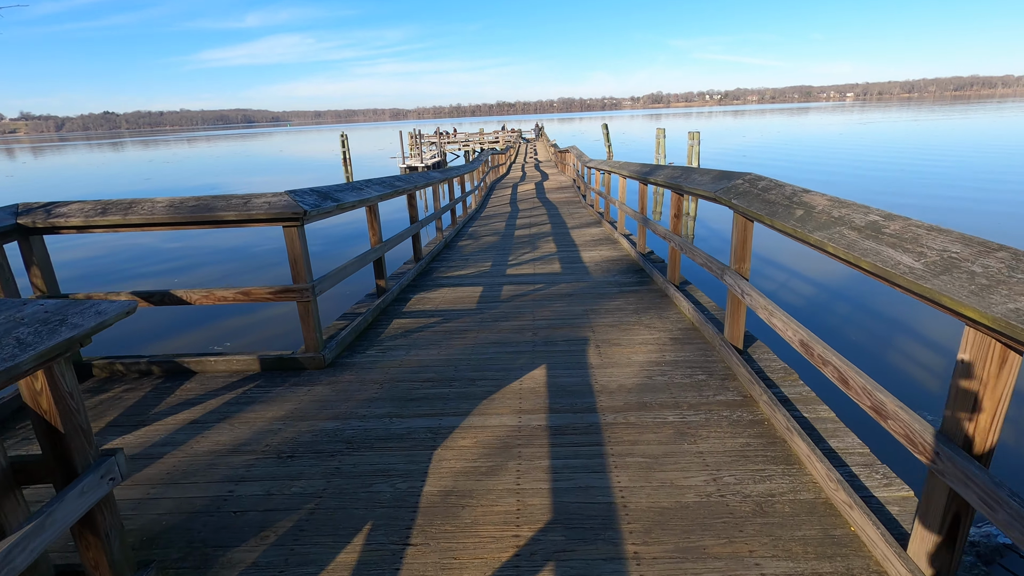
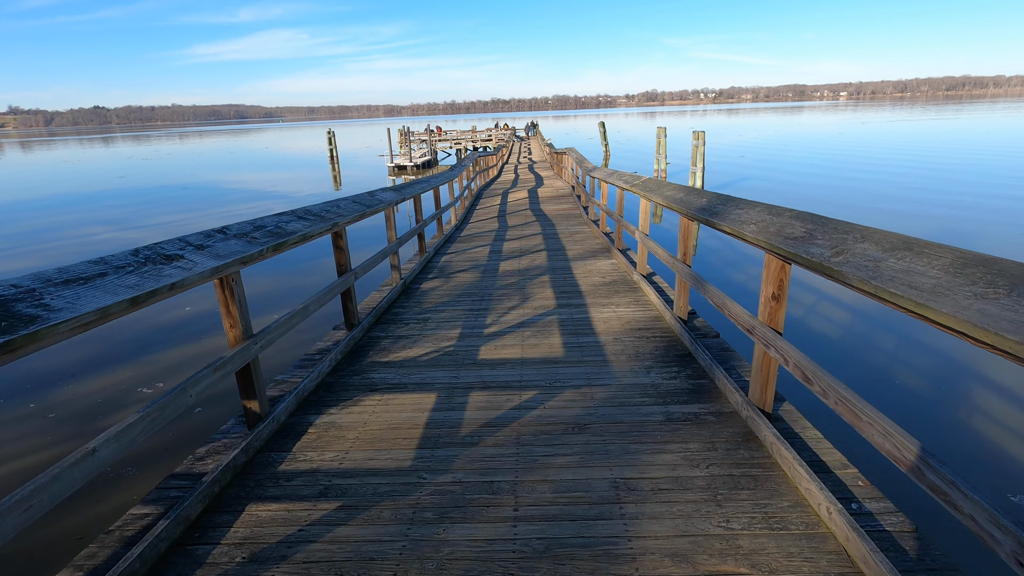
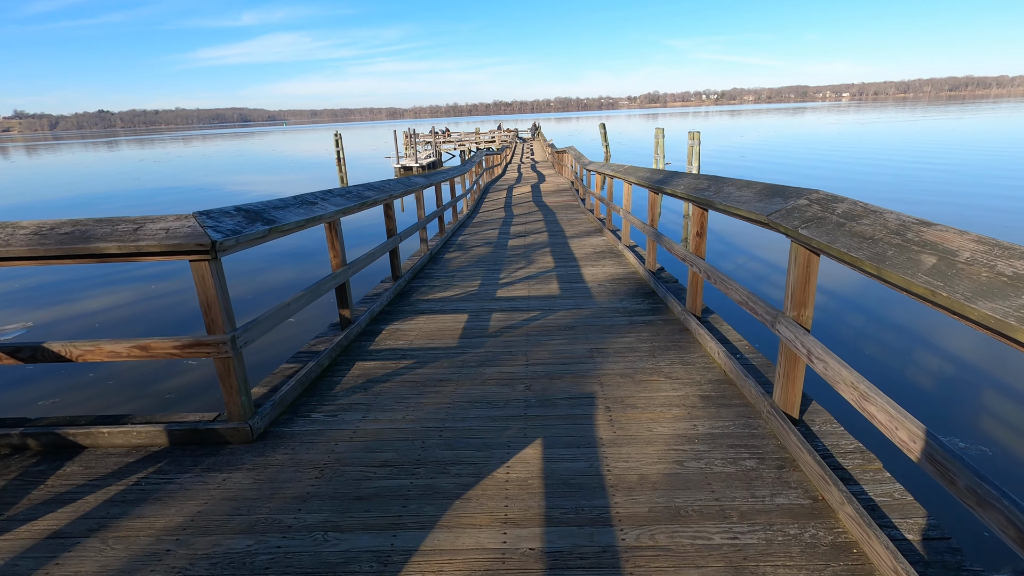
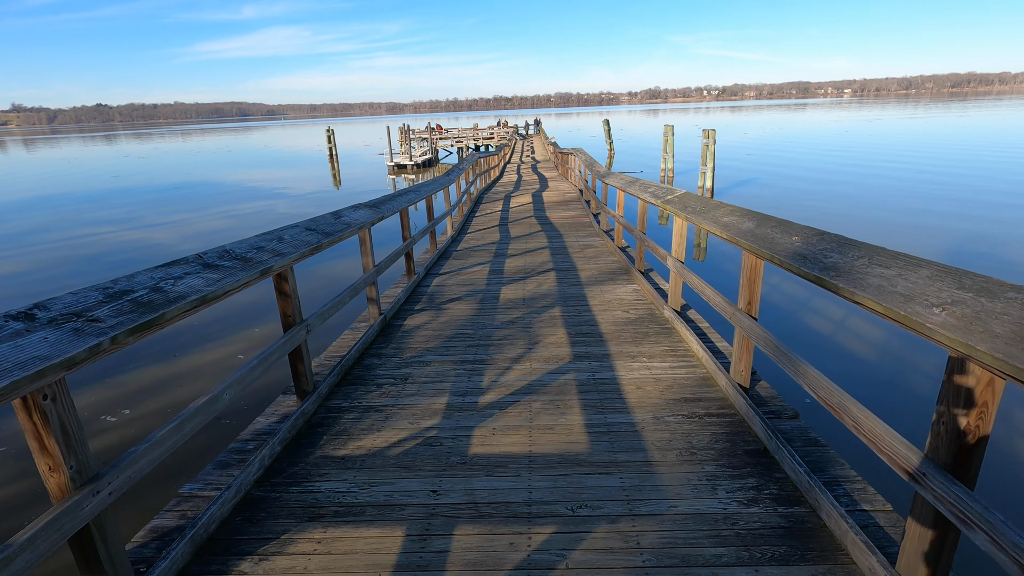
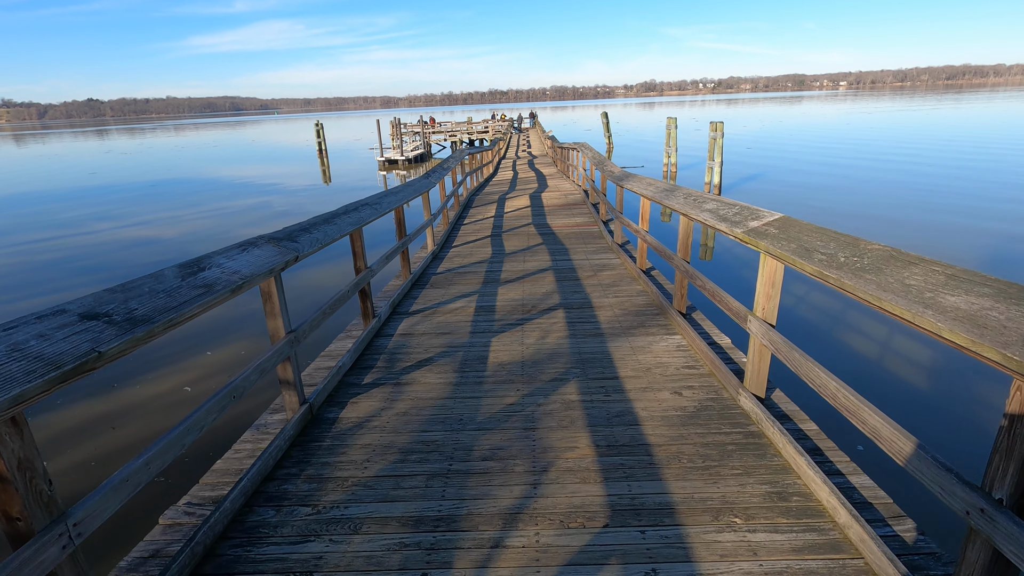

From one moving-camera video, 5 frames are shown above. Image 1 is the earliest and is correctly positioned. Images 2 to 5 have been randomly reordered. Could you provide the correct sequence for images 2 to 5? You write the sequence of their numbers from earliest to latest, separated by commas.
3, 2, 4, 5
